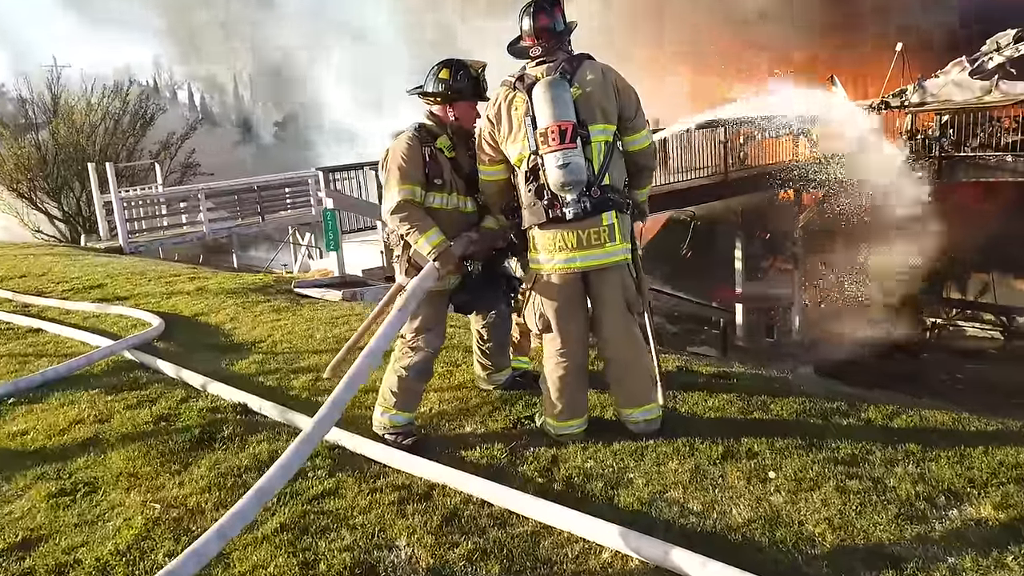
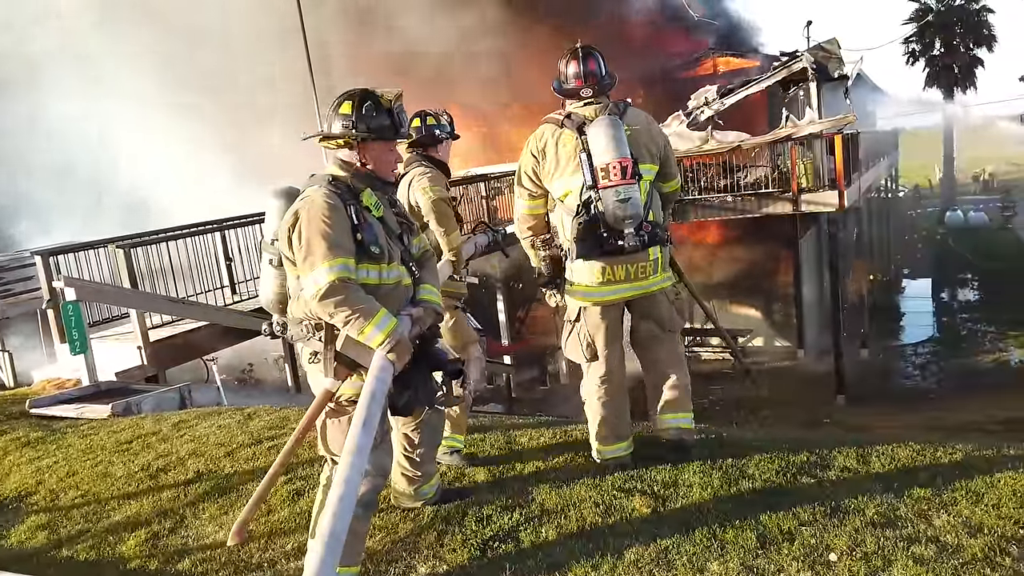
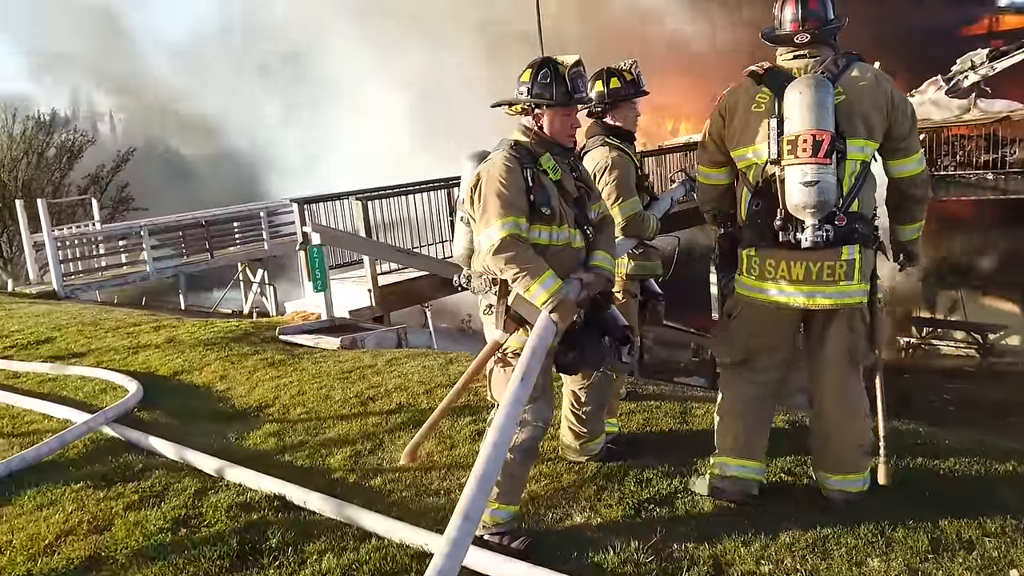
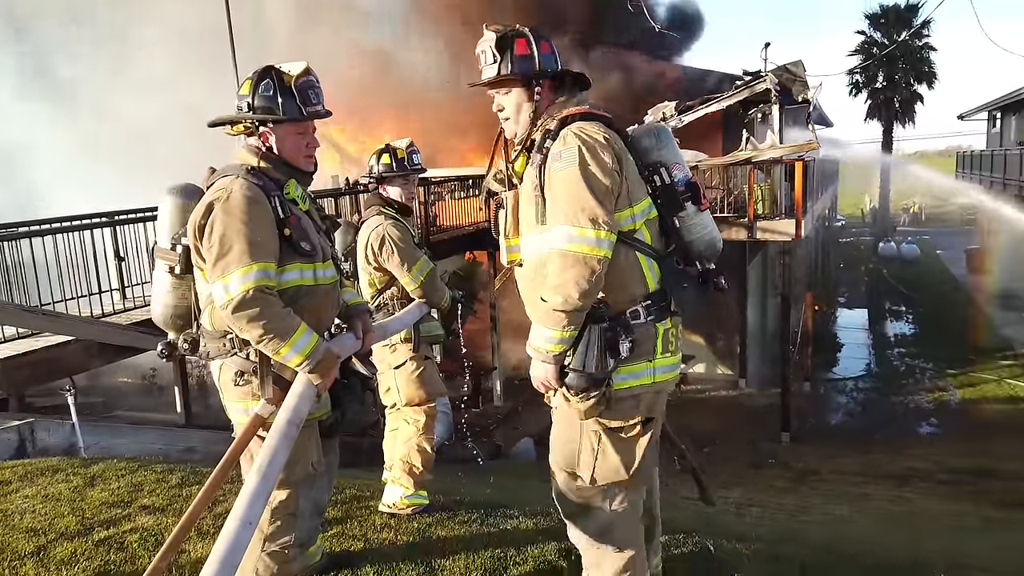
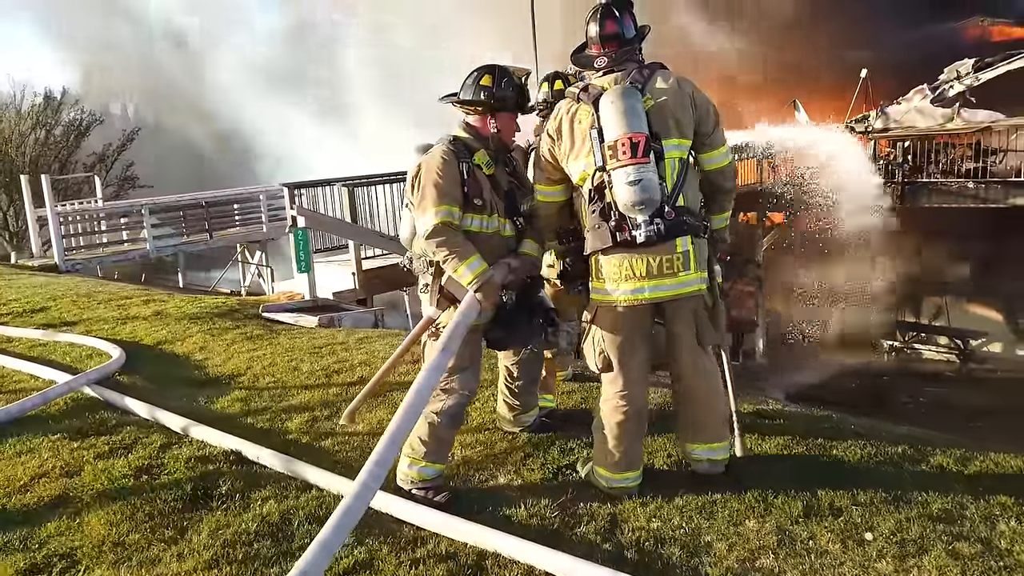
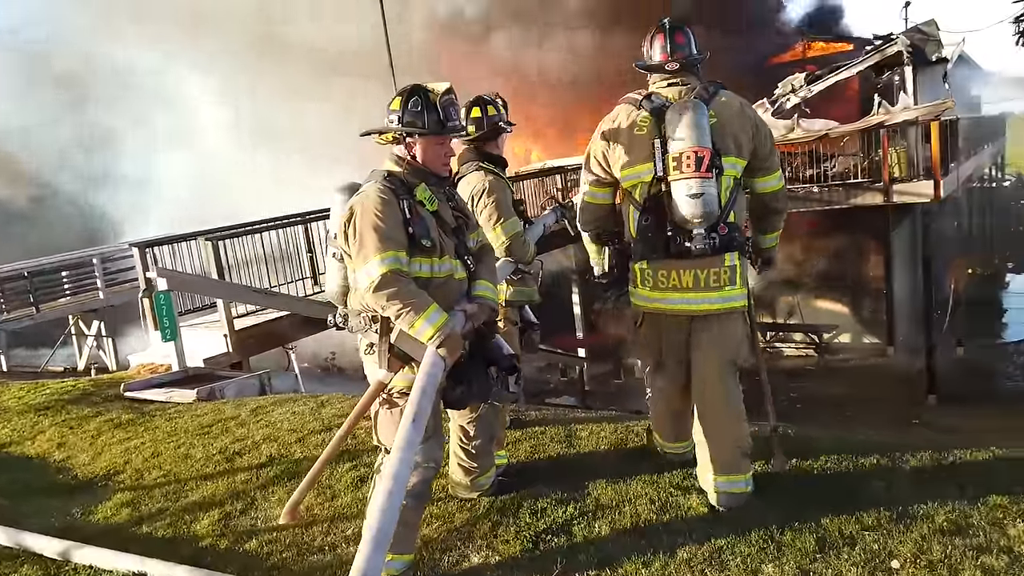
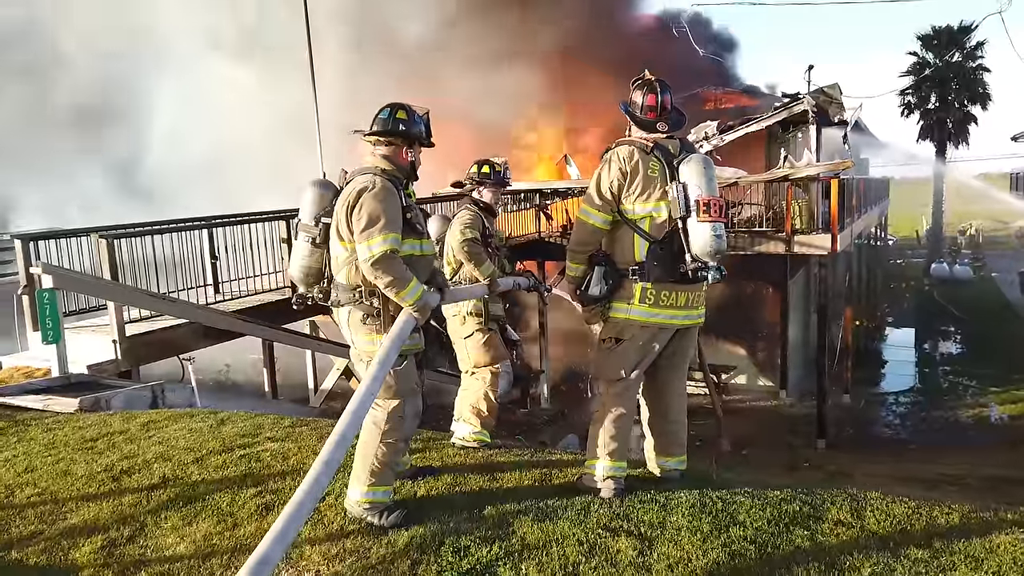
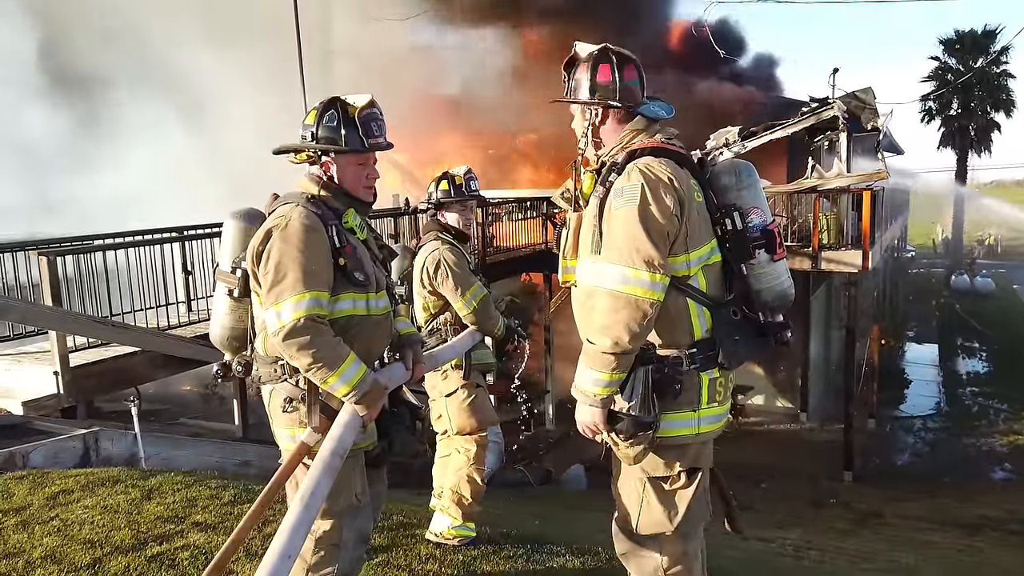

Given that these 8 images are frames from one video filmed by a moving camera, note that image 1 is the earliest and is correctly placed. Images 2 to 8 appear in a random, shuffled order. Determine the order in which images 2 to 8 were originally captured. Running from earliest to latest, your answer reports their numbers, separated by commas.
5, 3, 6, 2, 7, 8, 4
